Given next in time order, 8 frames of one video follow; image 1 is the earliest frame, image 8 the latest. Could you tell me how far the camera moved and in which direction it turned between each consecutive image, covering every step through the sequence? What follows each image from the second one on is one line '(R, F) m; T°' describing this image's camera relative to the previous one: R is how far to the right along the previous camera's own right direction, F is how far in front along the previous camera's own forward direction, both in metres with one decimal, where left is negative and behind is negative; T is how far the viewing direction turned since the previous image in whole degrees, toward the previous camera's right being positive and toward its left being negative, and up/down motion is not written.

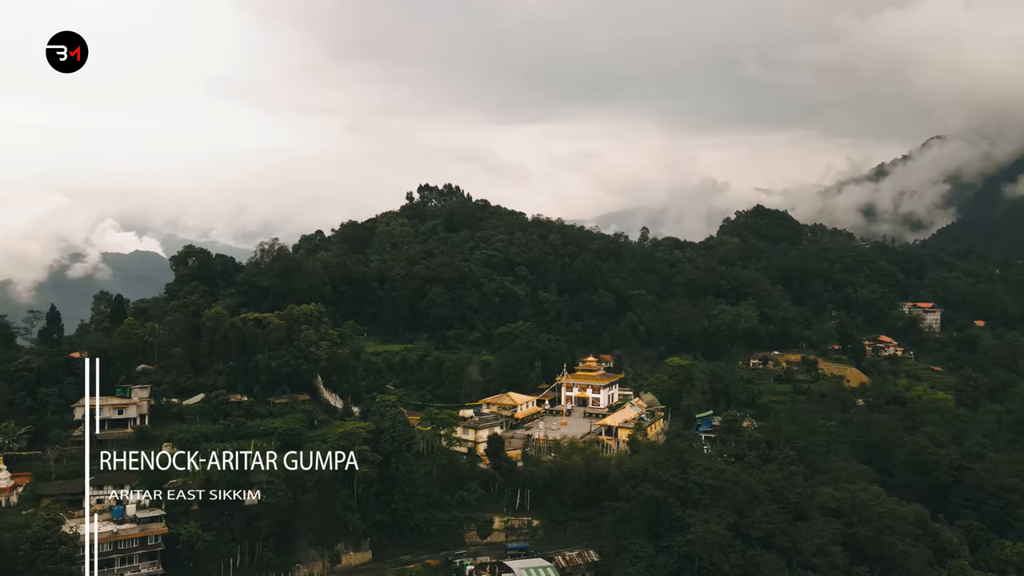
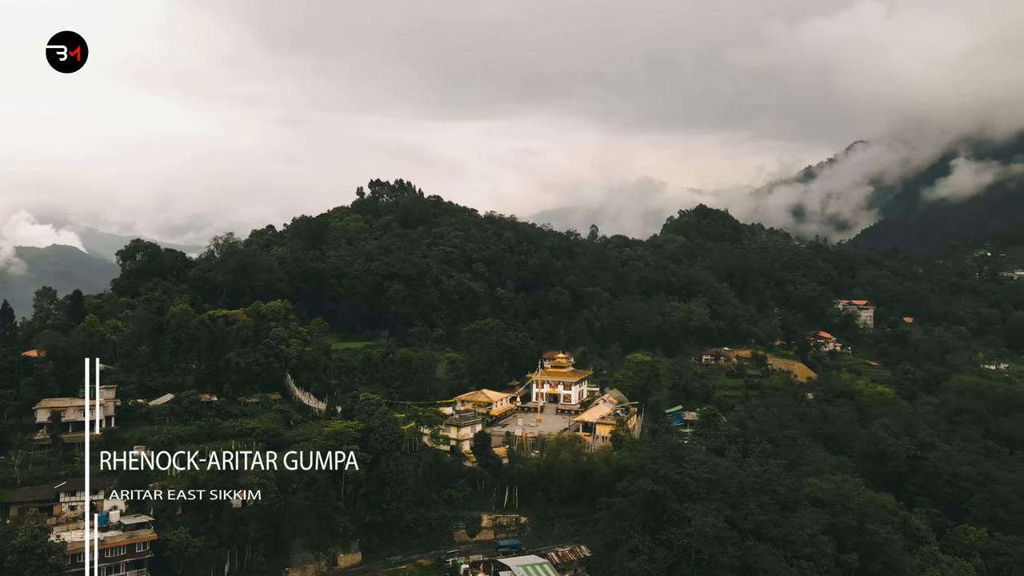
(-1.8, +0.2) m; +5°
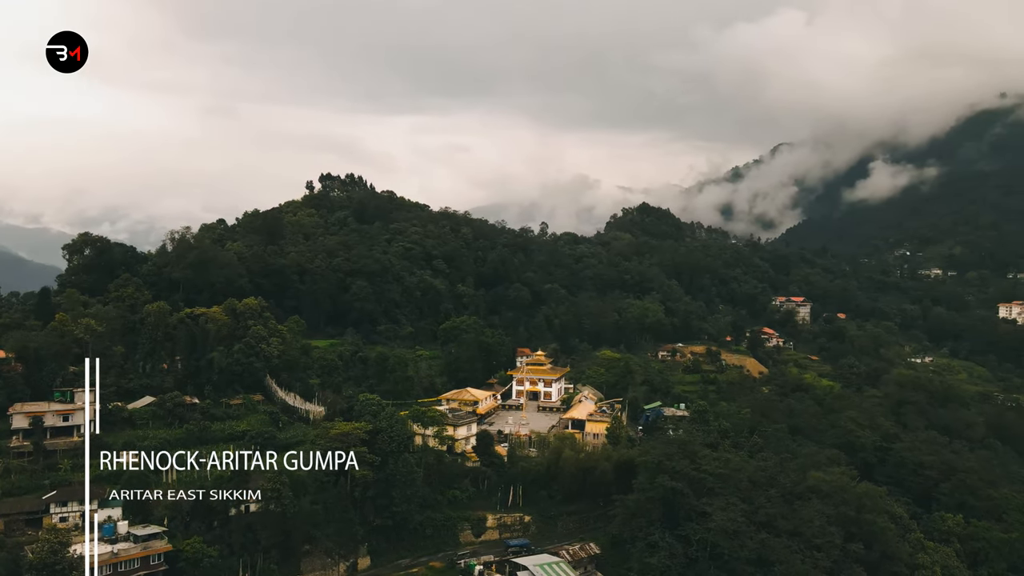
(-2.5, +0.3) m; +5°
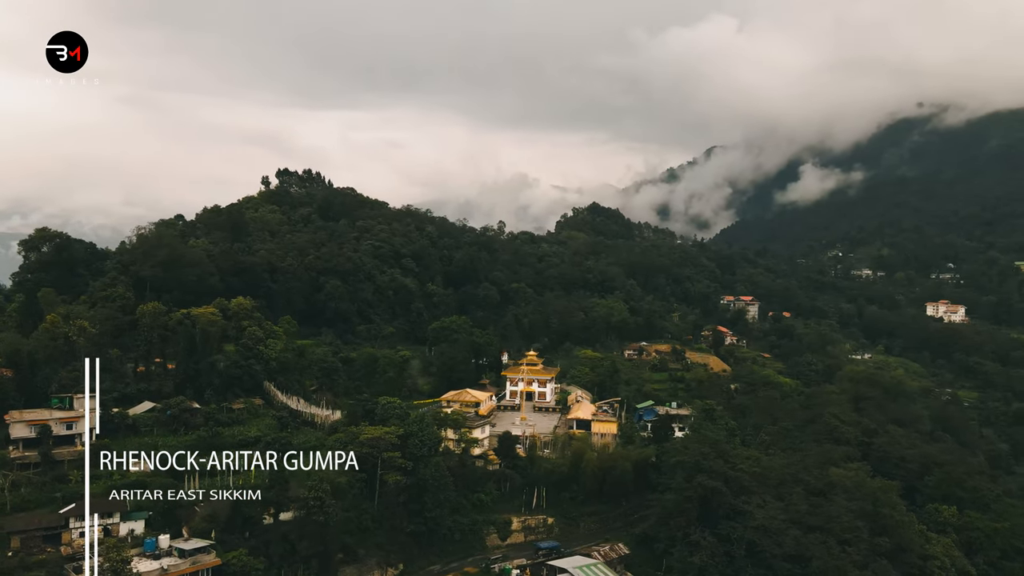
(-3.1, +0.3) m; +5°
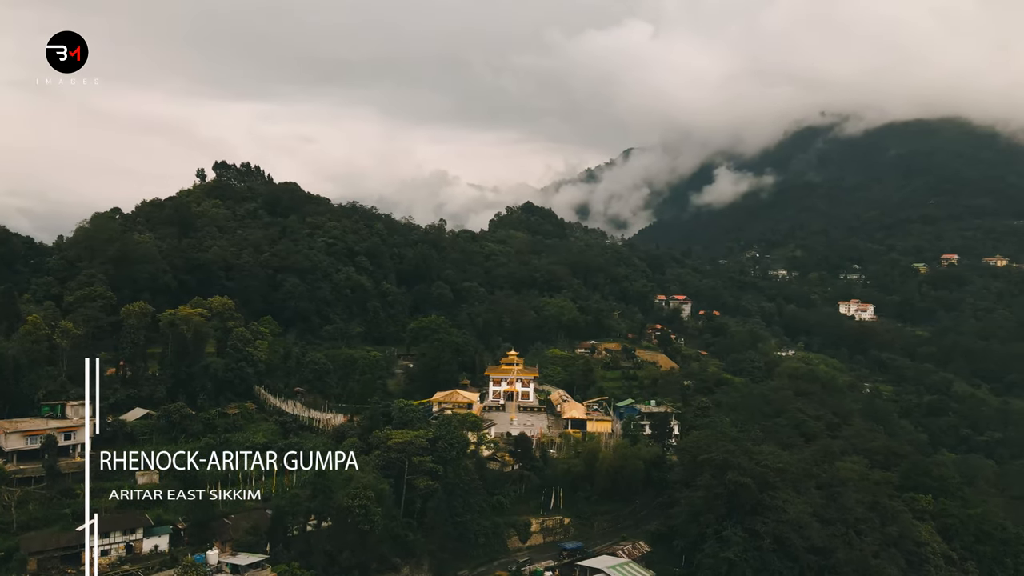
(-3.5, +0.4) m; +6°
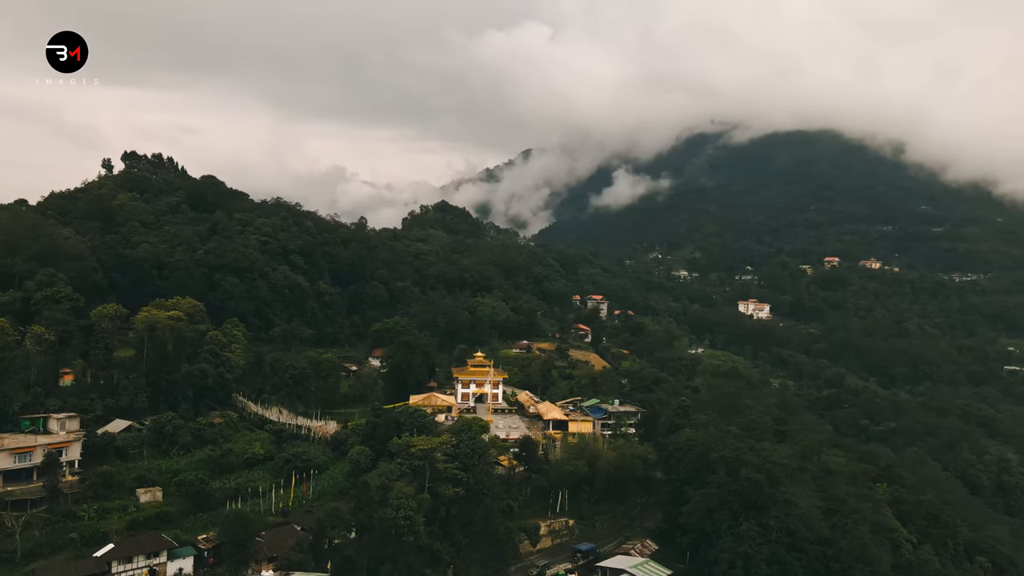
(-3.9, +0.5) m; +8°
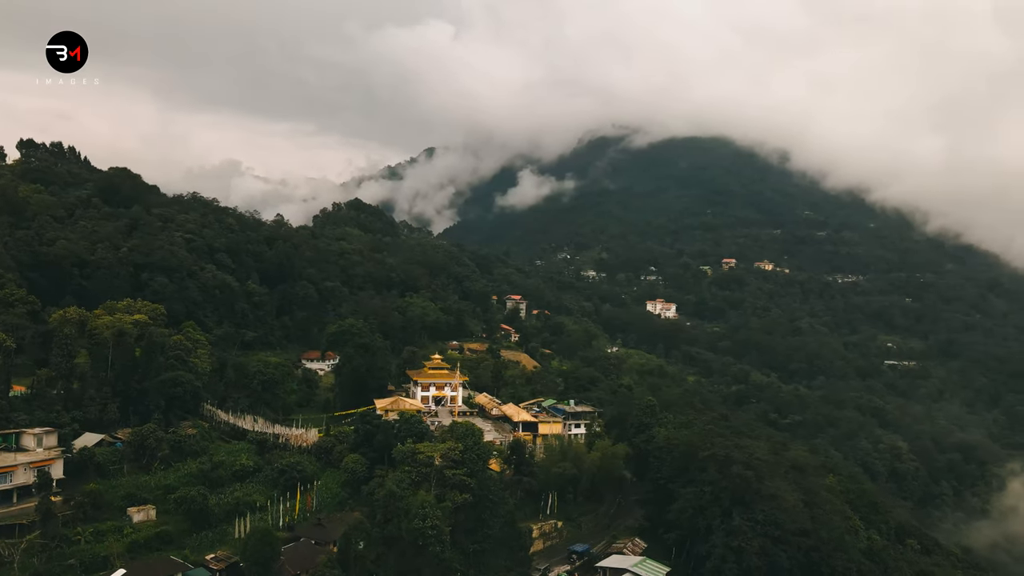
(-3.2, +0.3) m; +8°
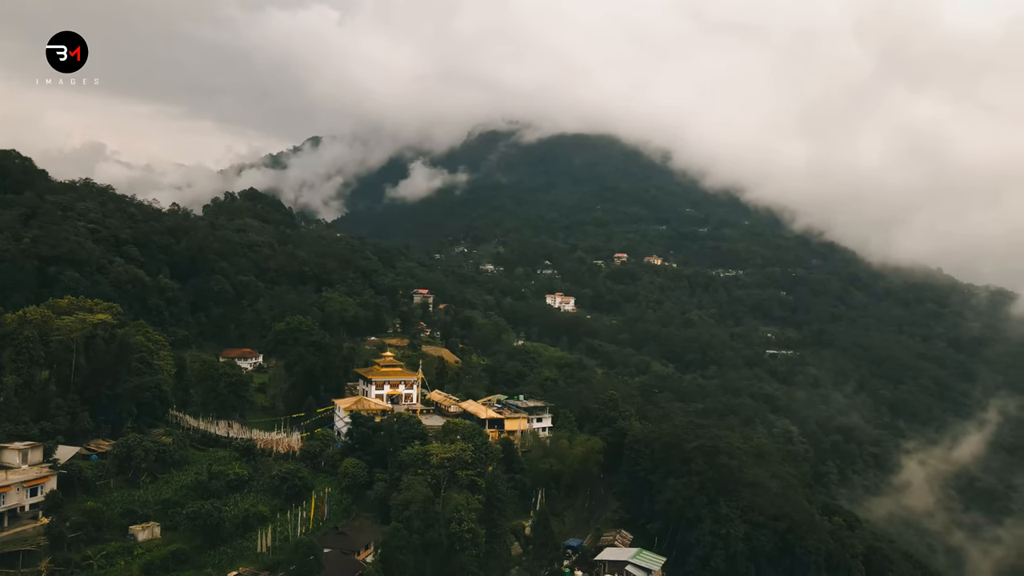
(-3.6, +0.4) m; +9°
